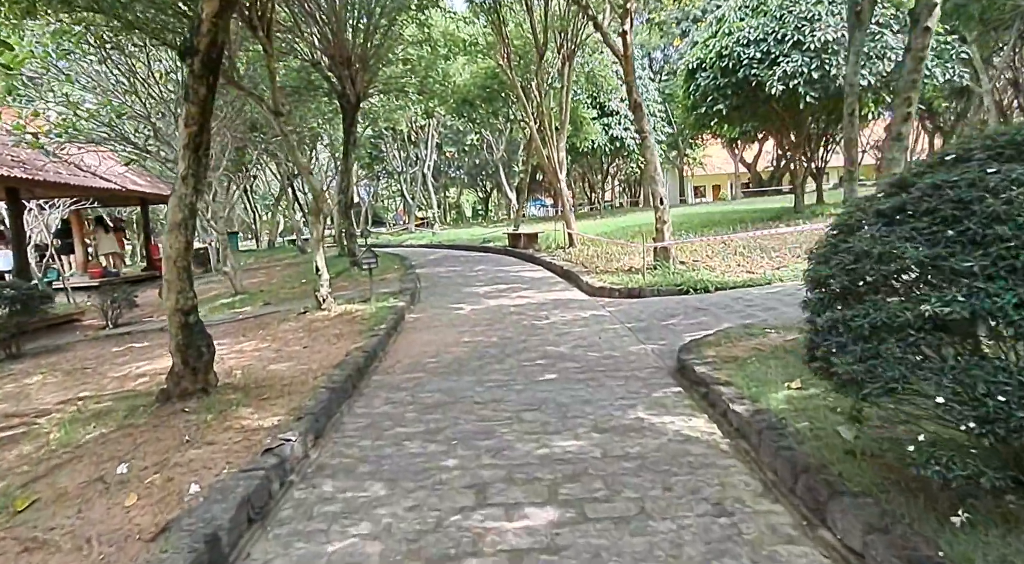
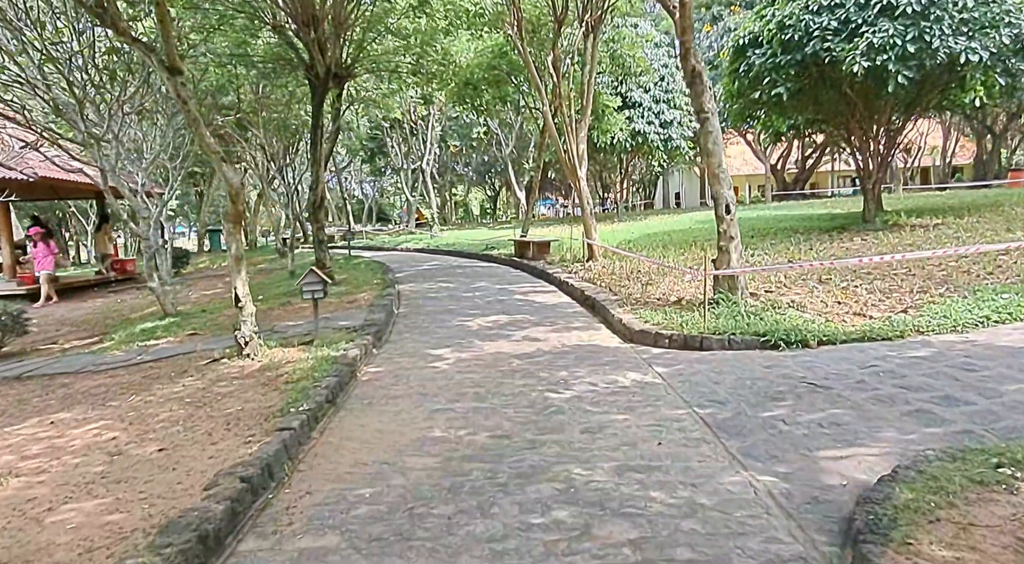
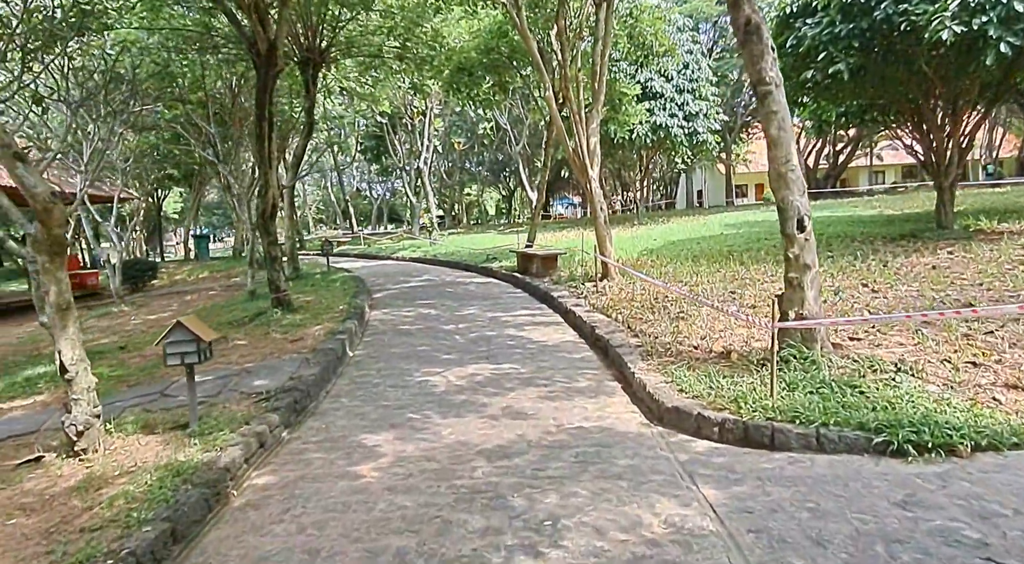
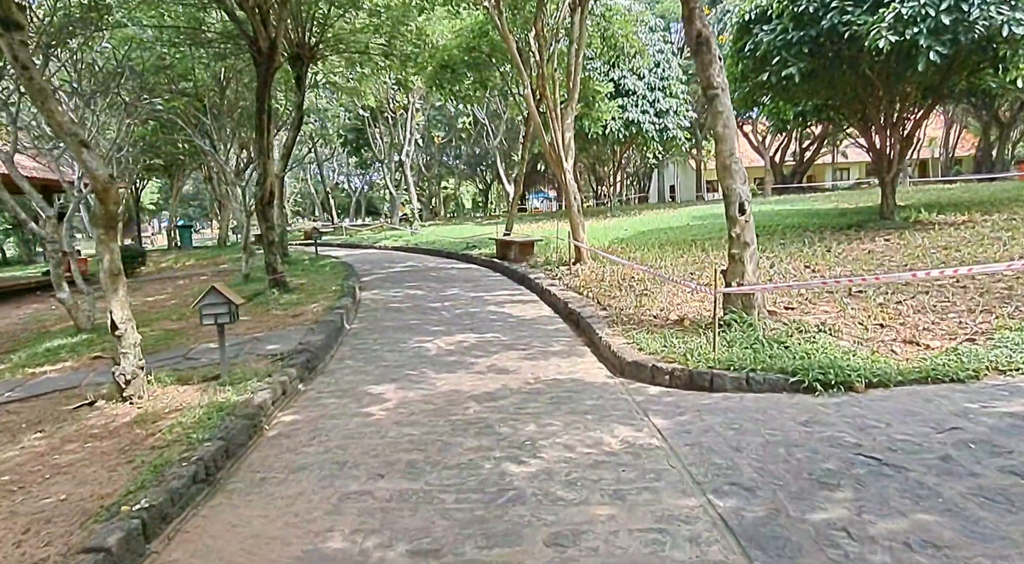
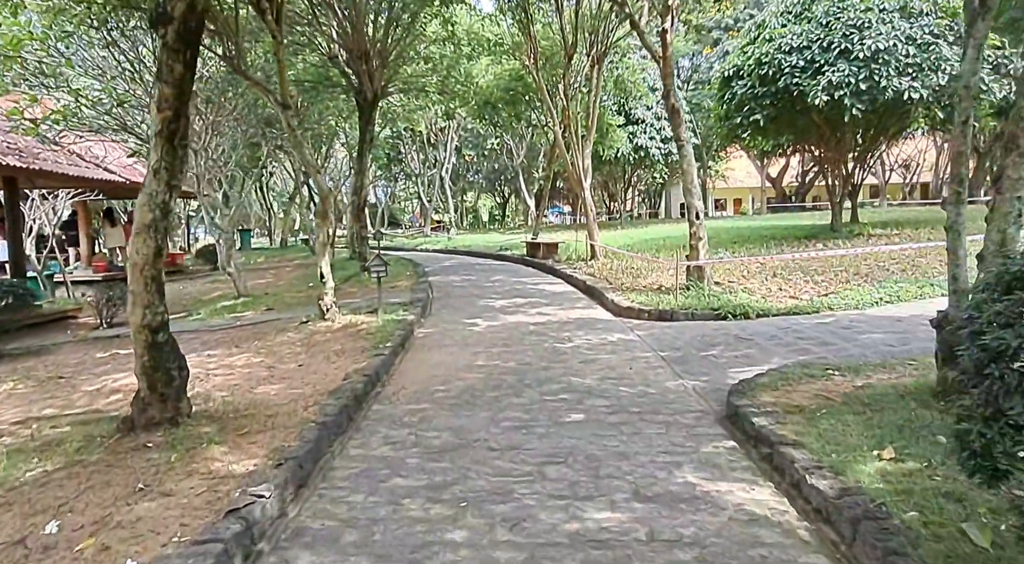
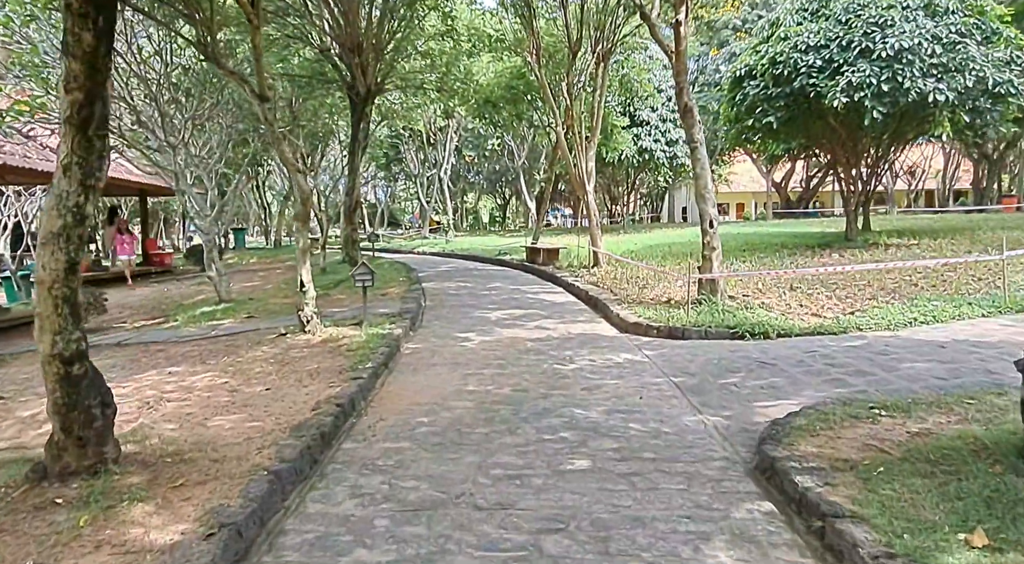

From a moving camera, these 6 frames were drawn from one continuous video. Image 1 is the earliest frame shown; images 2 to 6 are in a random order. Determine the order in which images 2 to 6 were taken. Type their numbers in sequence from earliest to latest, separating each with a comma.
5, 6, 2, 4, 3
